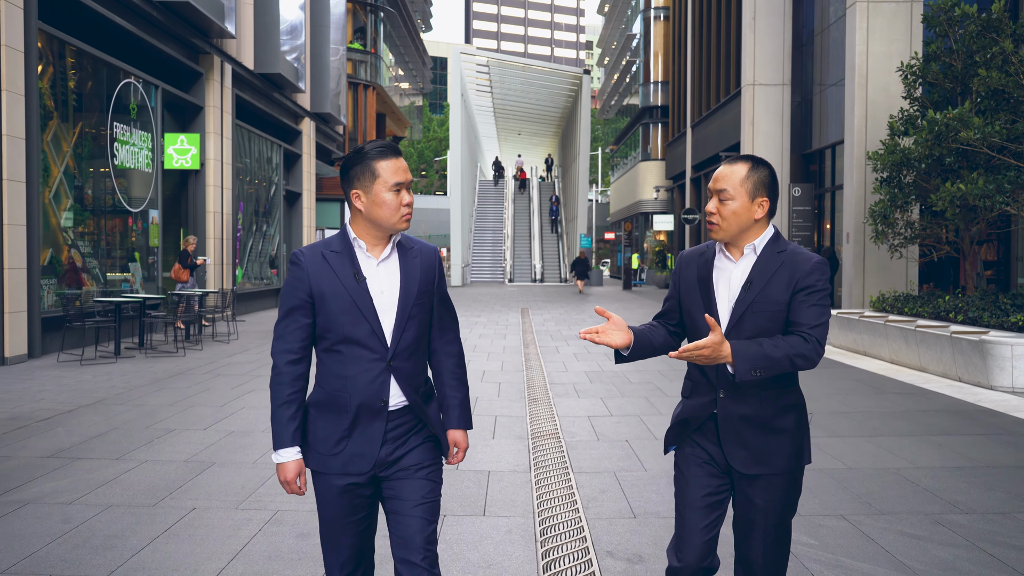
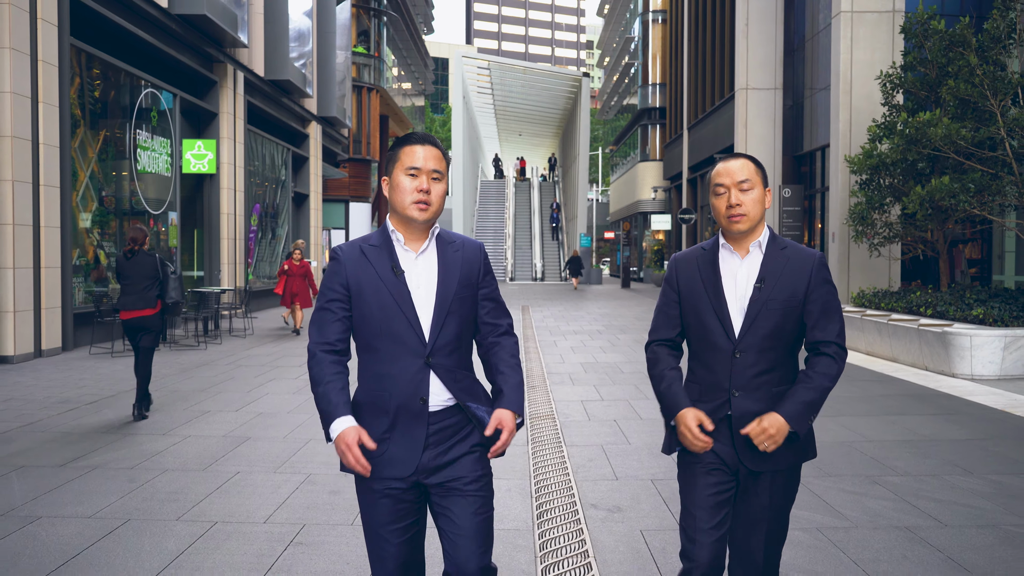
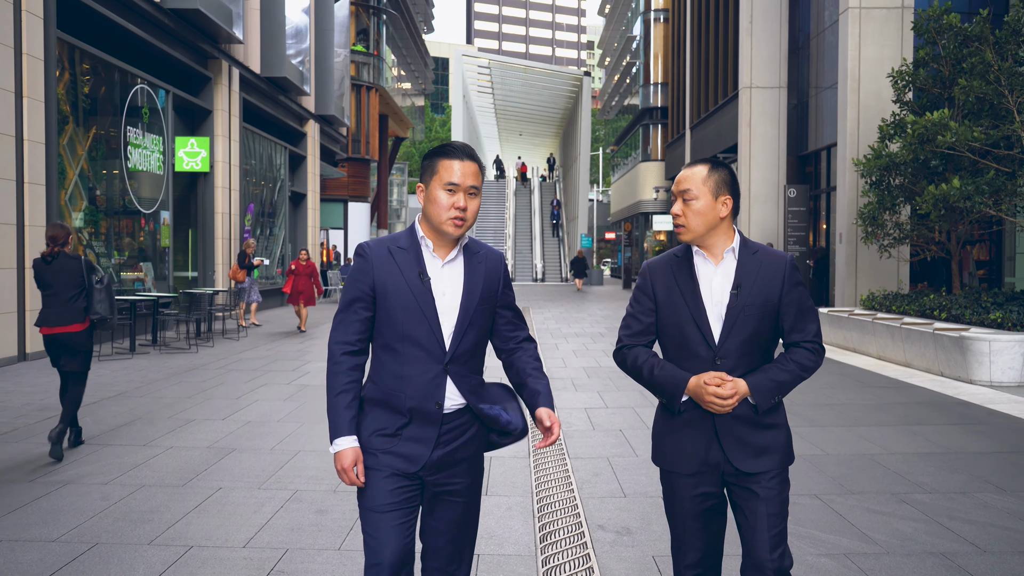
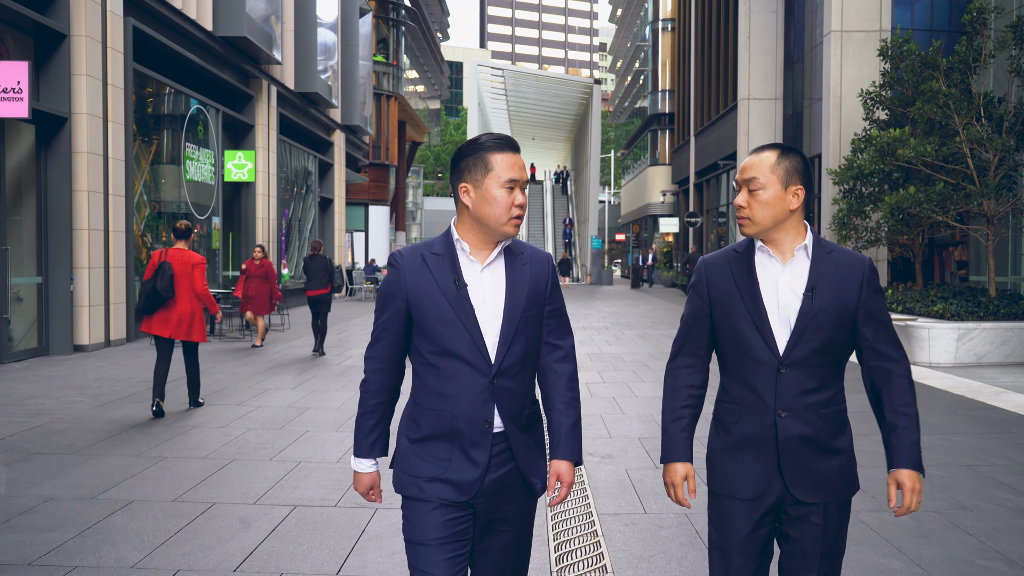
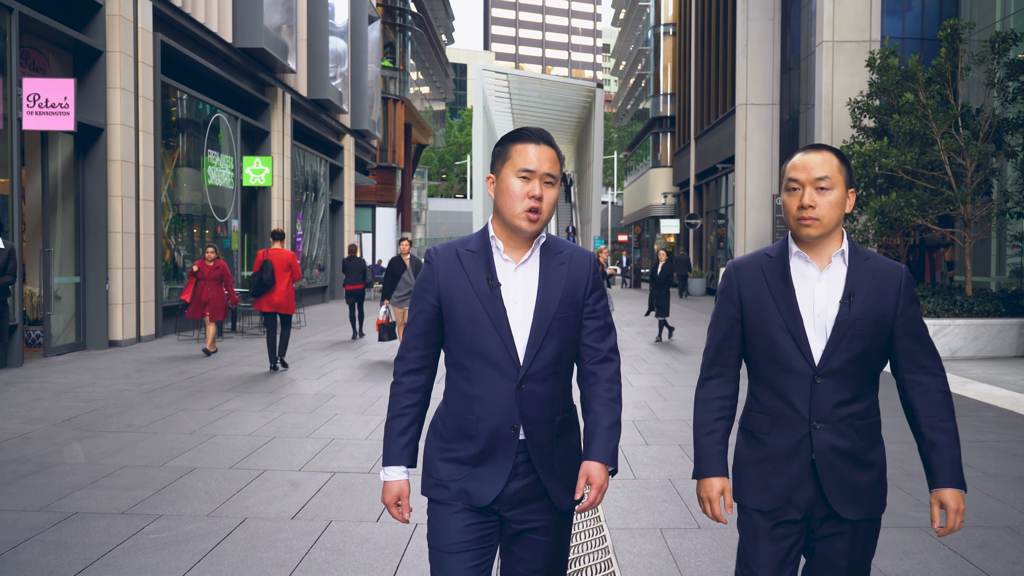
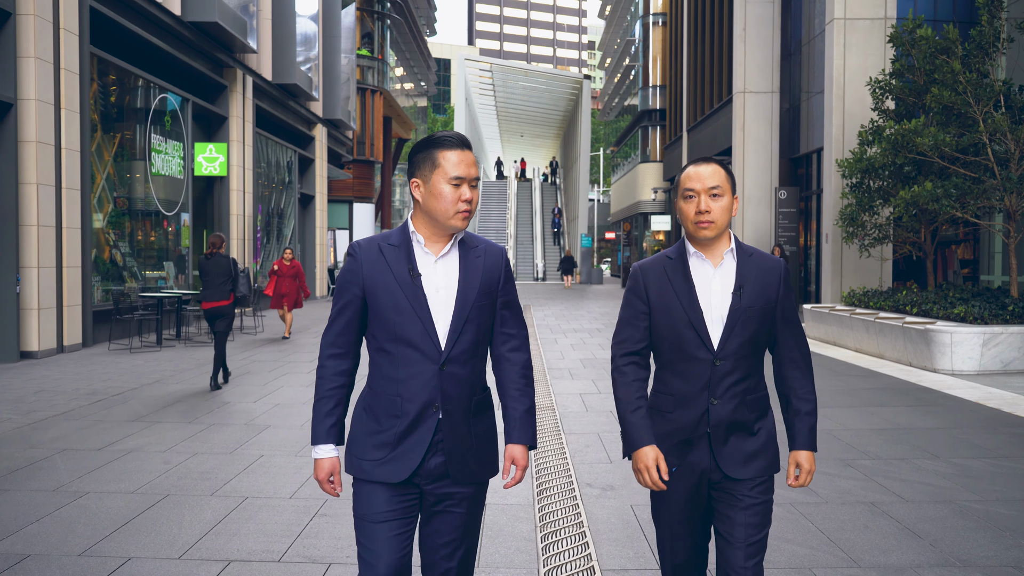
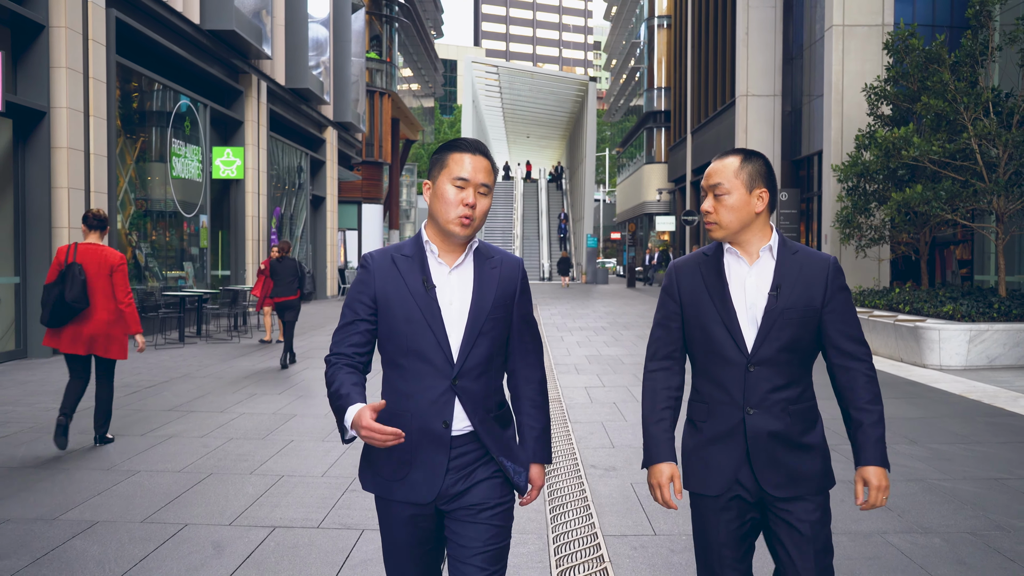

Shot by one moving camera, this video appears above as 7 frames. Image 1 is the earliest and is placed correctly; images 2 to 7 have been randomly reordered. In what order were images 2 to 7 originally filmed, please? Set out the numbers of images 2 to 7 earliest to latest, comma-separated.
3, 2, 6, 7, 4, 5
